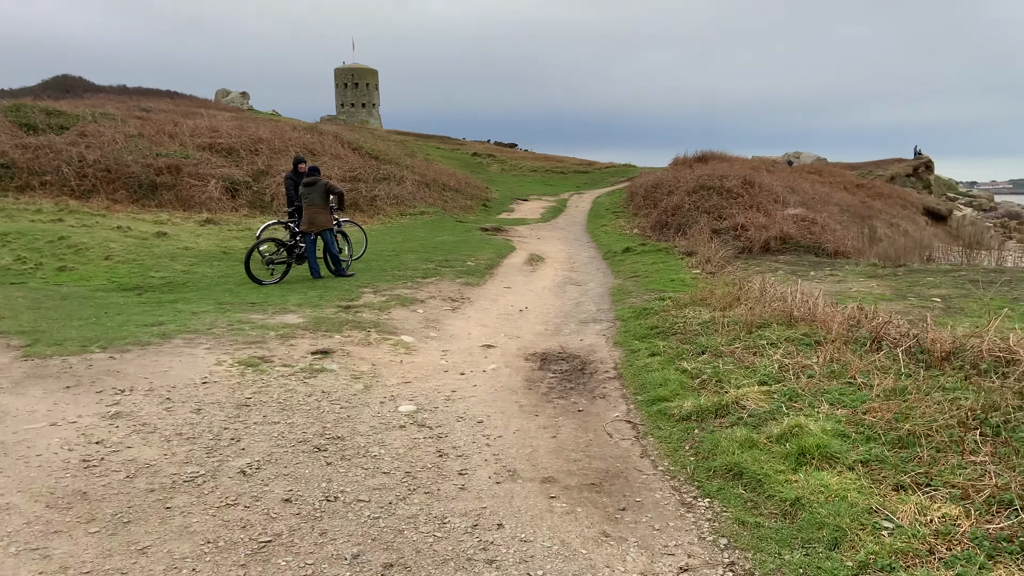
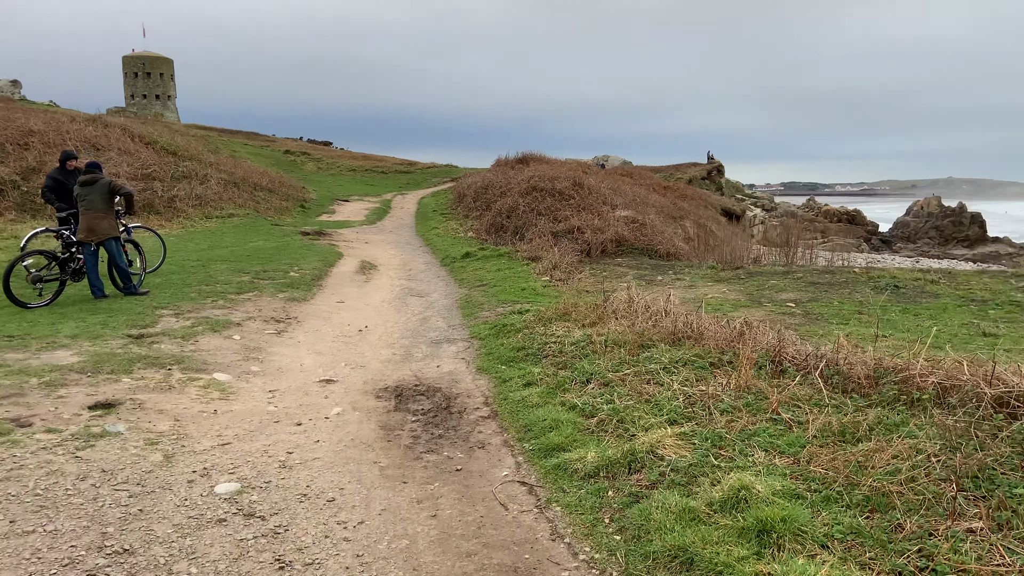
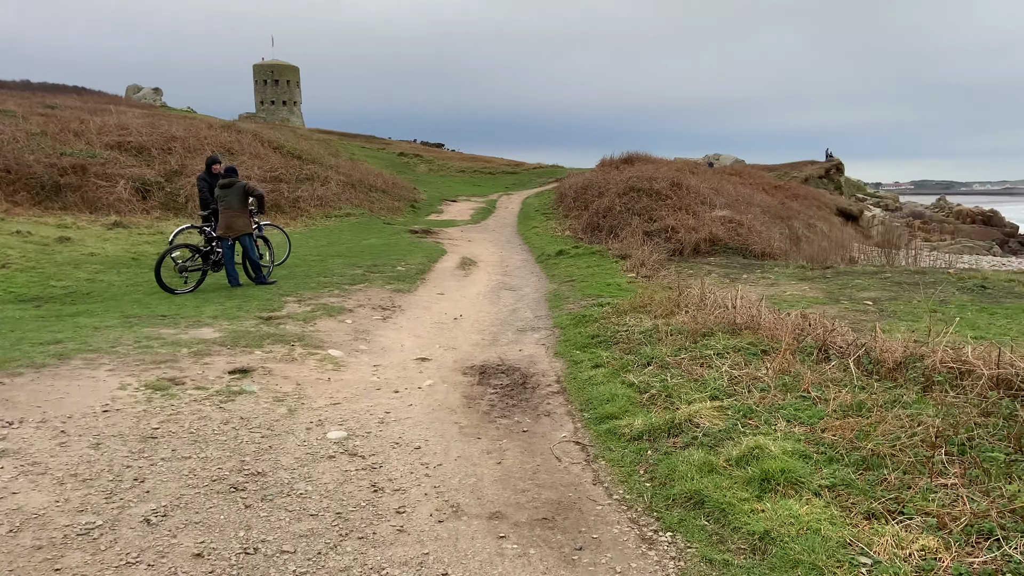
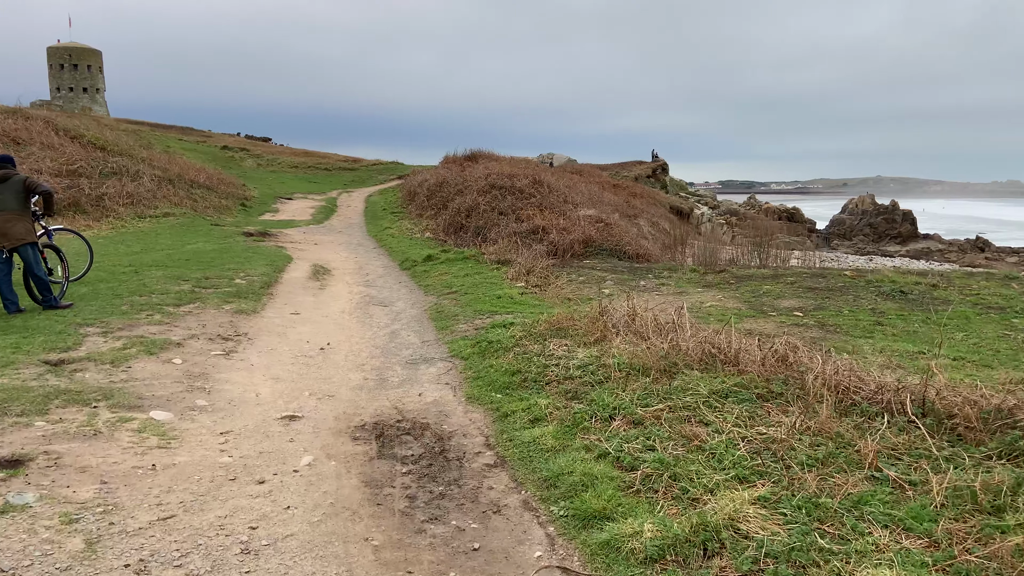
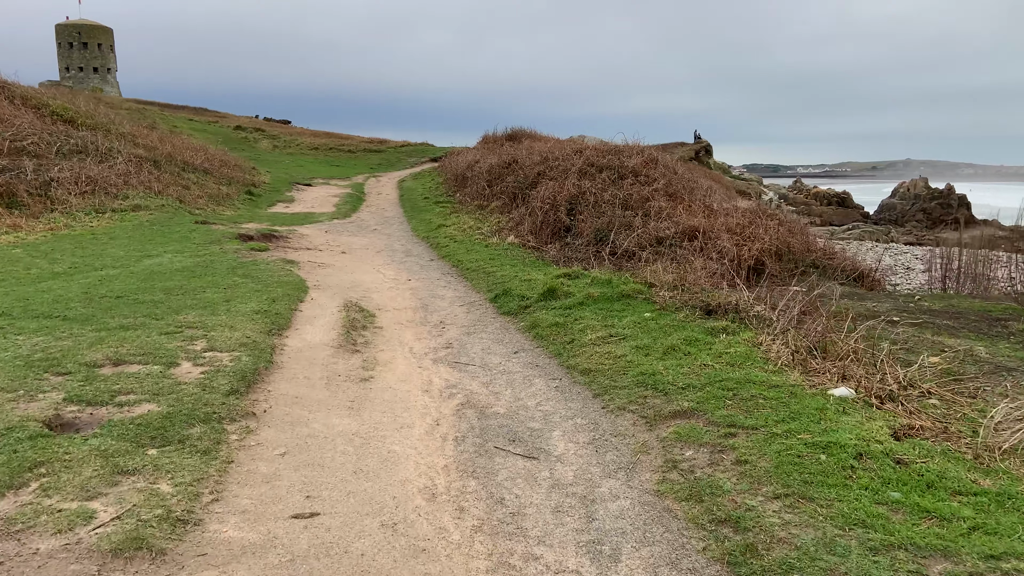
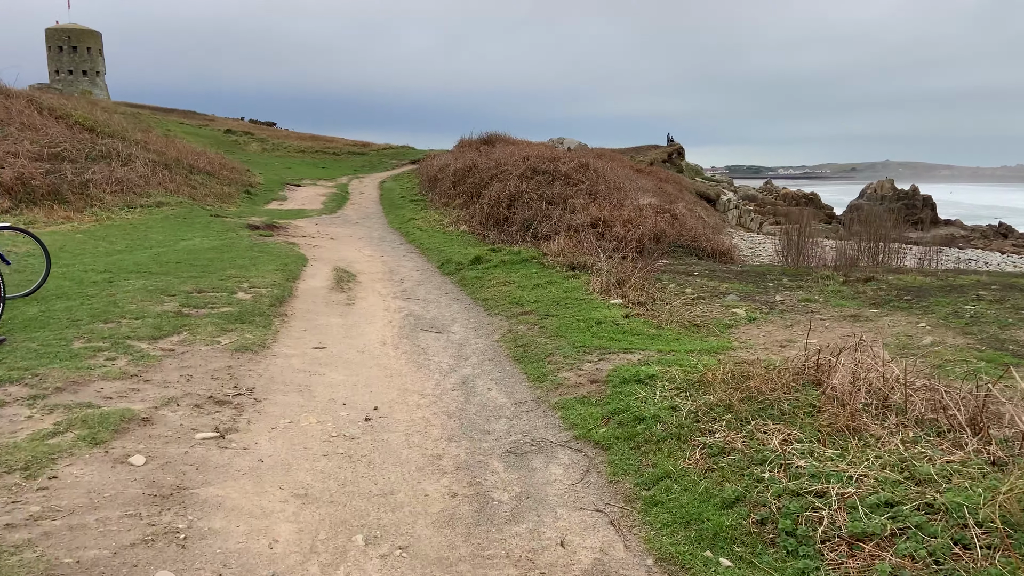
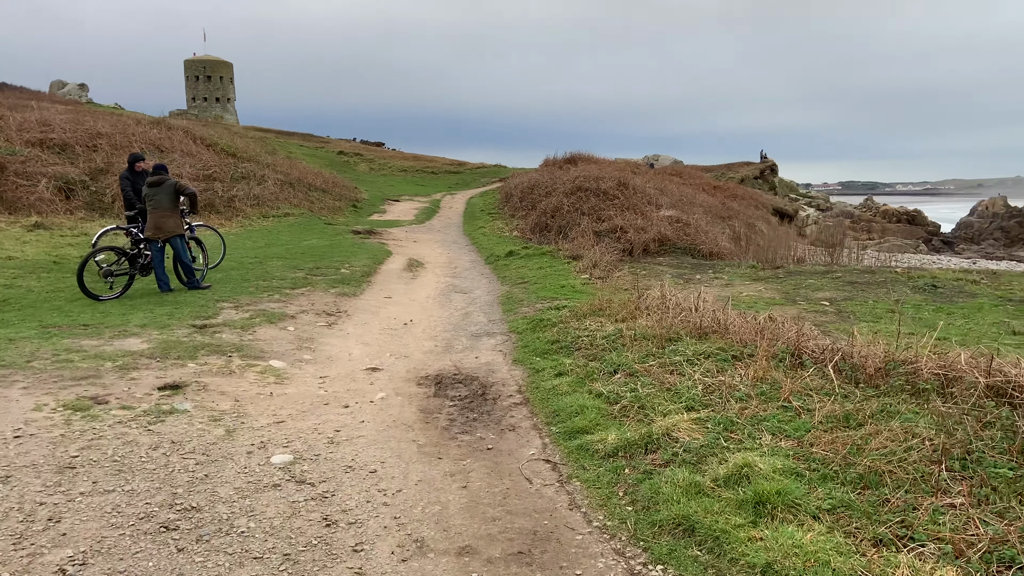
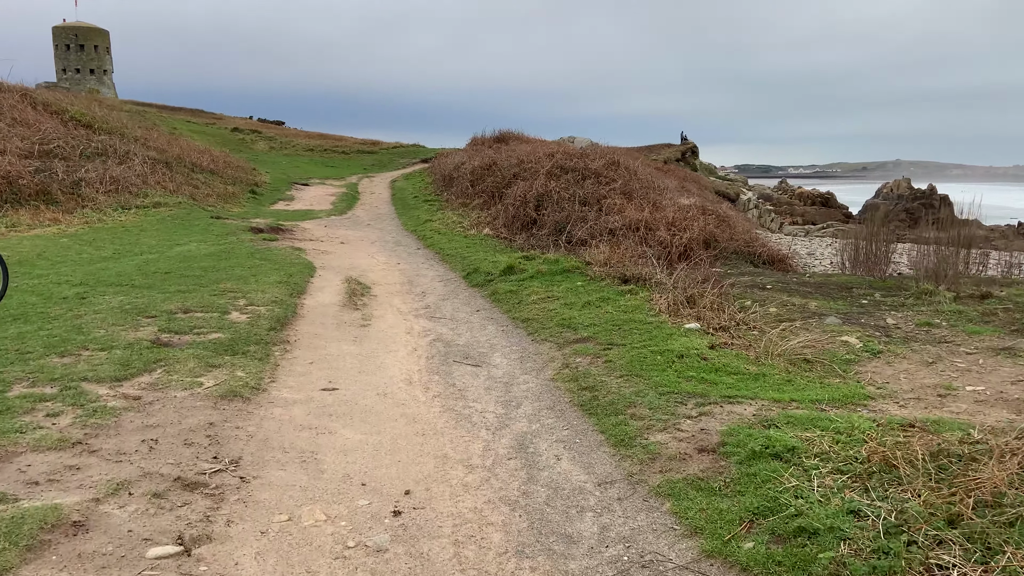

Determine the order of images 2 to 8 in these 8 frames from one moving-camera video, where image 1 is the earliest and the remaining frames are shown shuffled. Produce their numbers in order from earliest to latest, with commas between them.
3, 7, 2, 4, 6, 8, 5
